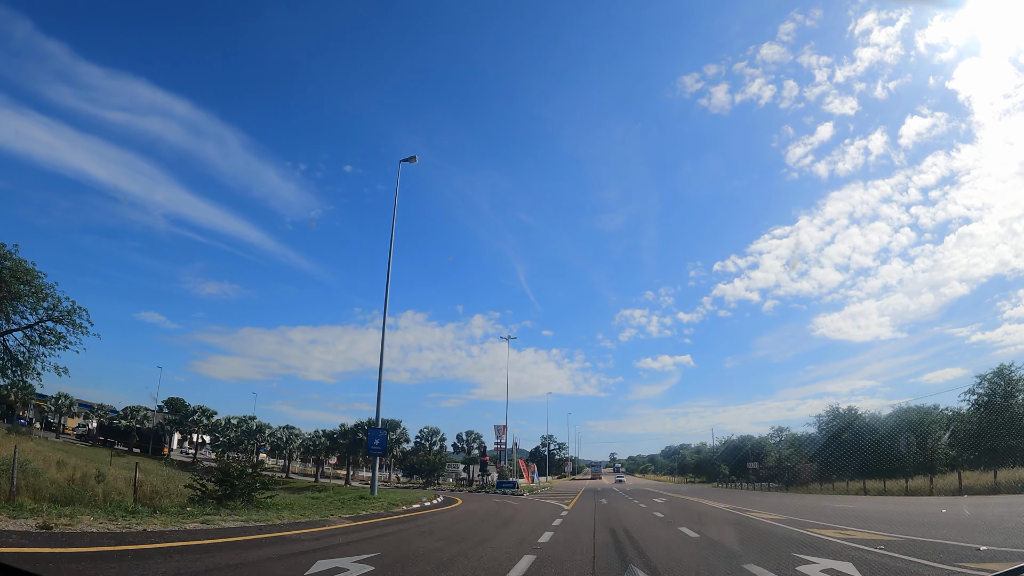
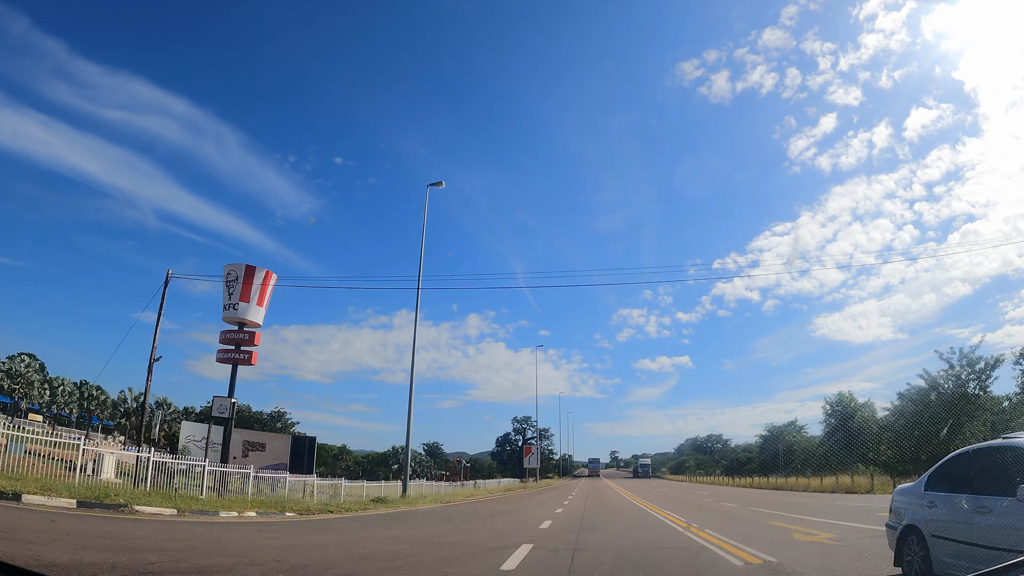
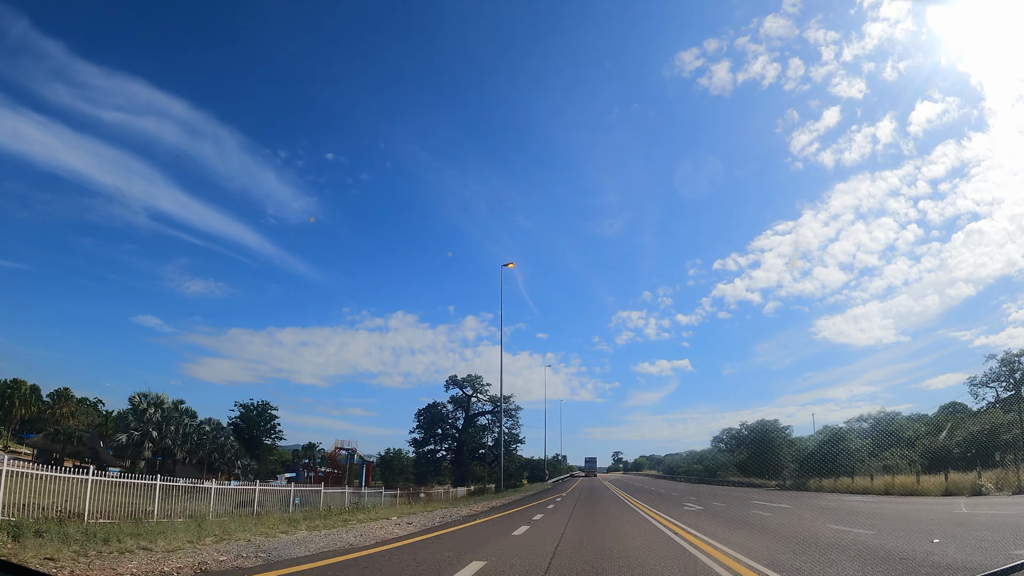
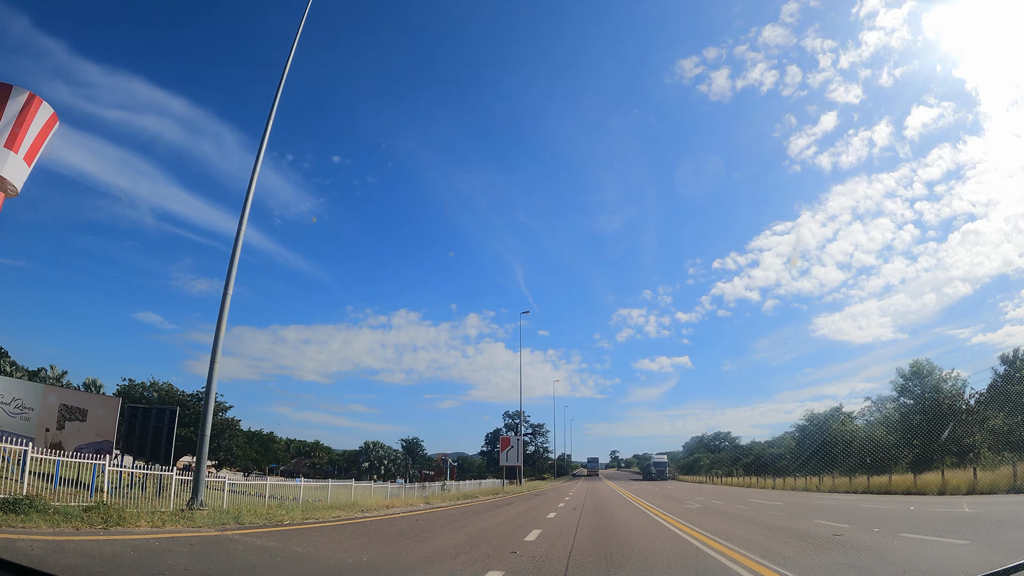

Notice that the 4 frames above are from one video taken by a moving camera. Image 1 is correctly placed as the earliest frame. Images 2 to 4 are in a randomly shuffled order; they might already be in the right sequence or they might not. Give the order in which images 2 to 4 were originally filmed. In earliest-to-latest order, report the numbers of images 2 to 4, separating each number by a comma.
2, 4, 3
